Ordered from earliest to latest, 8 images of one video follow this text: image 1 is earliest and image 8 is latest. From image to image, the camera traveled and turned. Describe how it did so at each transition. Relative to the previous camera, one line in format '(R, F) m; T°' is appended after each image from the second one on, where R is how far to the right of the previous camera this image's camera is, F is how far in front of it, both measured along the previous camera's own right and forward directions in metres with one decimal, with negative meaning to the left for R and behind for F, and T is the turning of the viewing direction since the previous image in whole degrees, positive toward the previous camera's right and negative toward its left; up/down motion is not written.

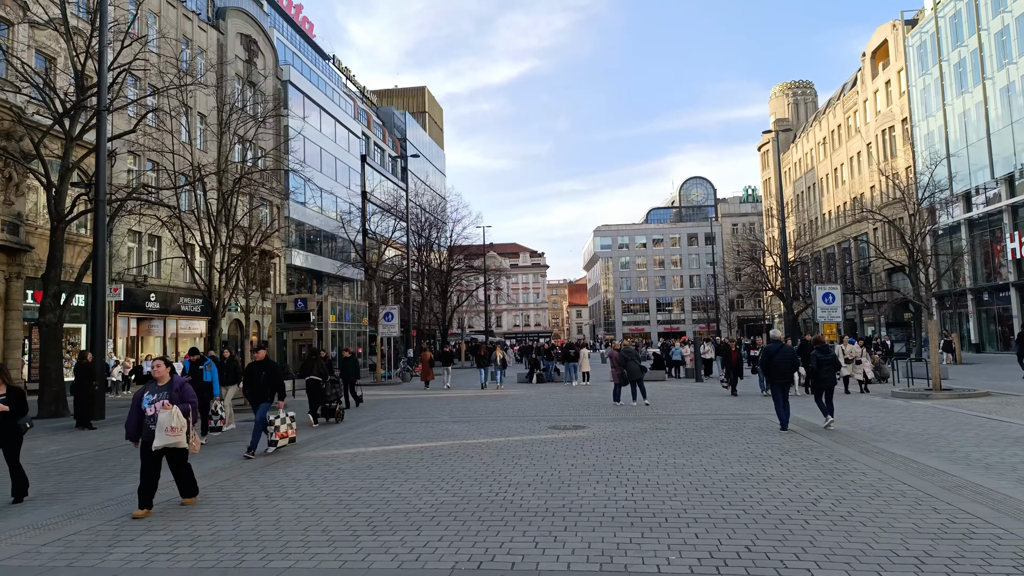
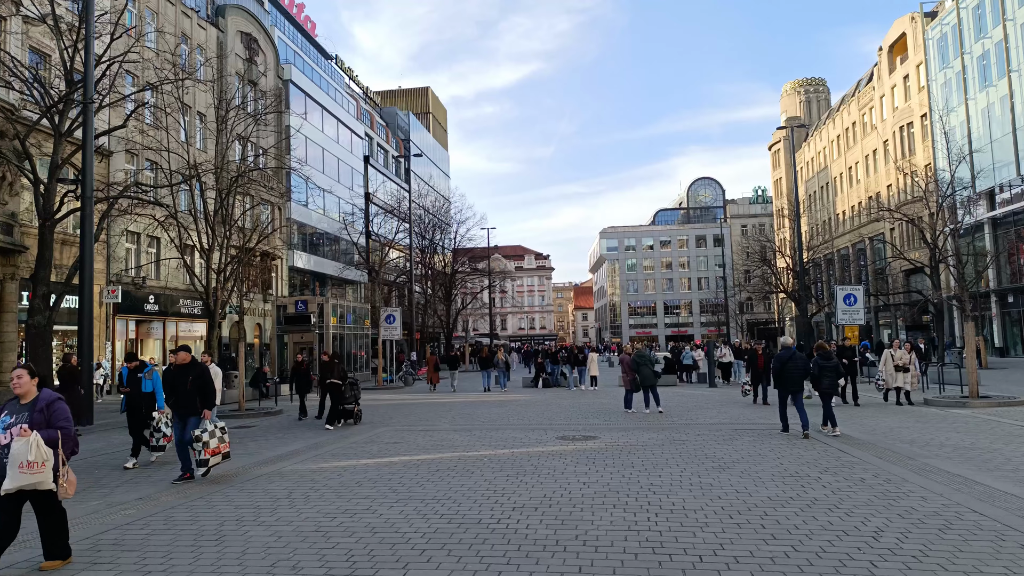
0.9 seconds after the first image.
(0.0, +0.9) m; 0°
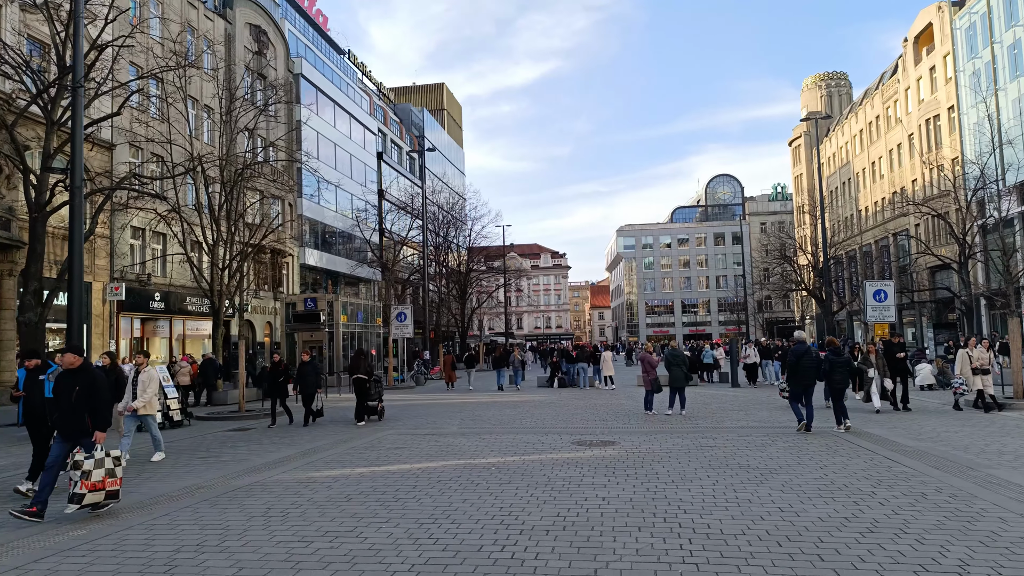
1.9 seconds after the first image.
(+0.1, +0.9) m; -1°
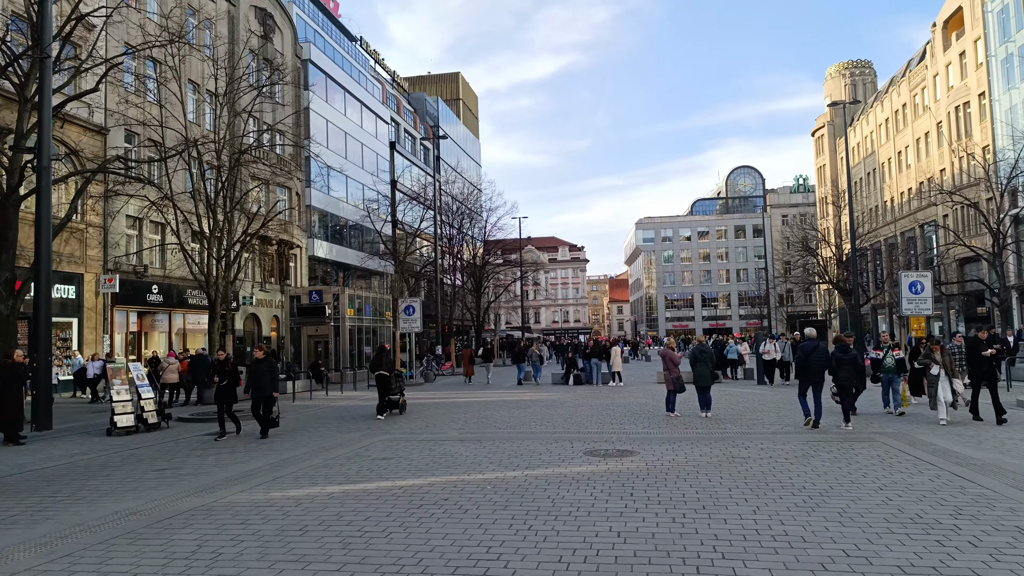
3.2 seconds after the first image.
(+0.2, +1.3) m; -1°
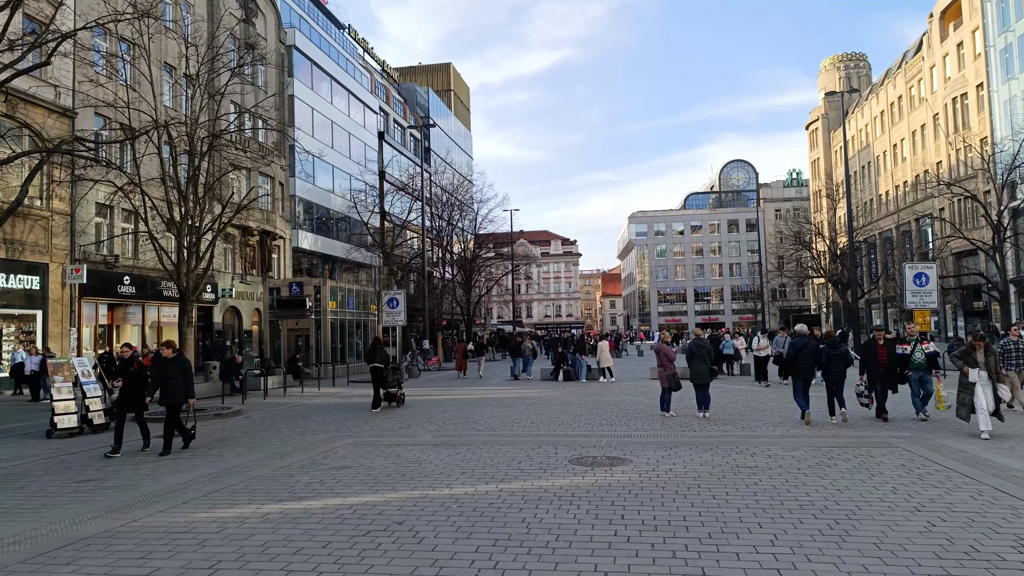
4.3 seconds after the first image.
(+0.2, +1.1) m; +1°
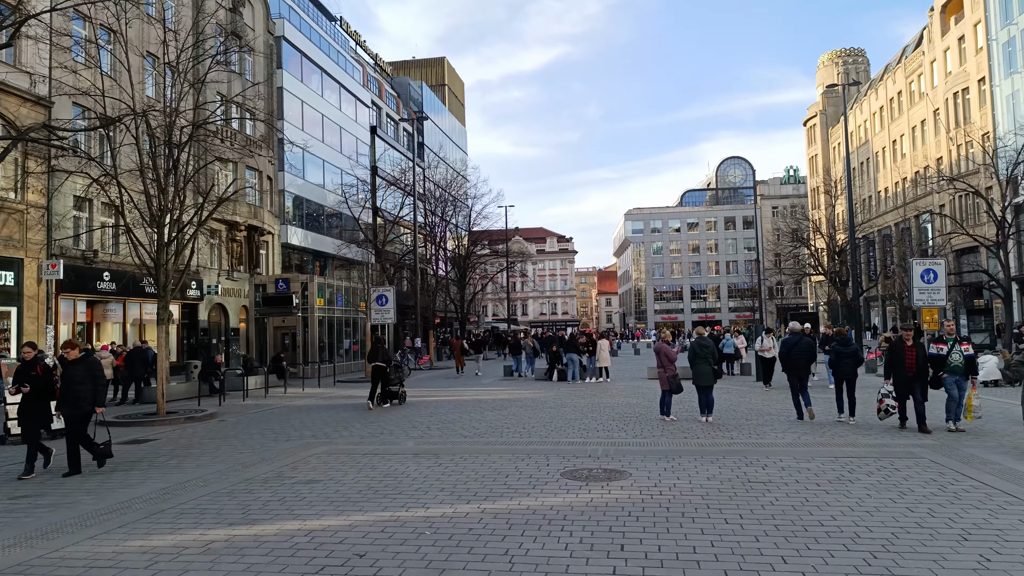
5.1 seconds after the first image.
(+0.1, +0.8) m; 0°
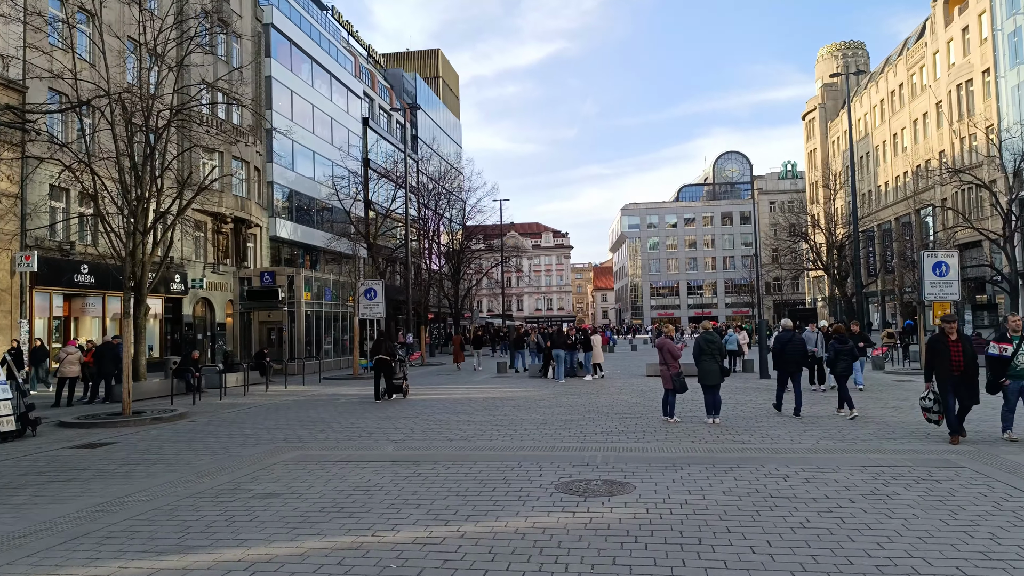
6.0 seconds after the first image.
(+0.1, +0.9) m; 0°
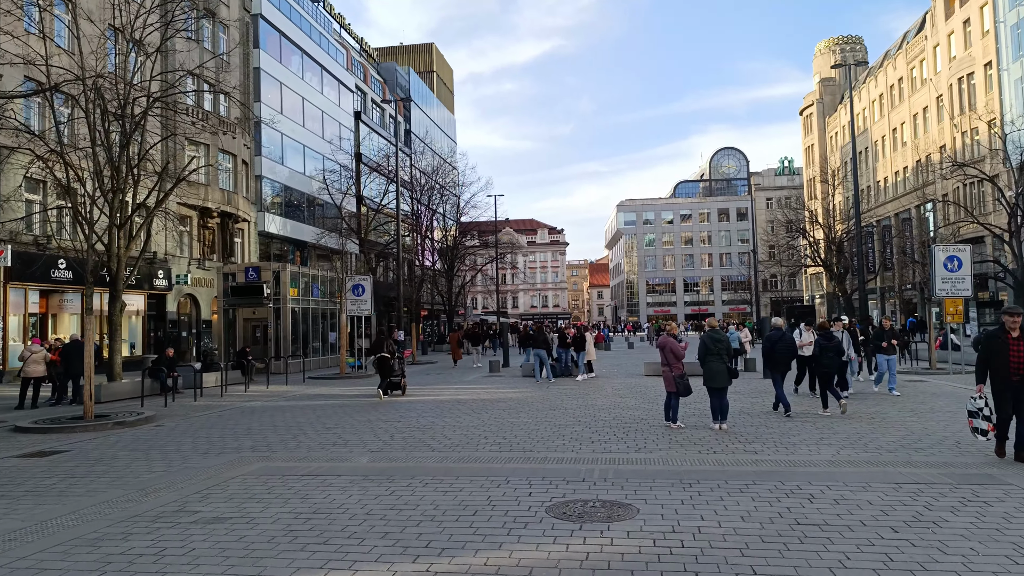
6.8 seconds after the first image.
(+0.1, +0.8) m; 0°
